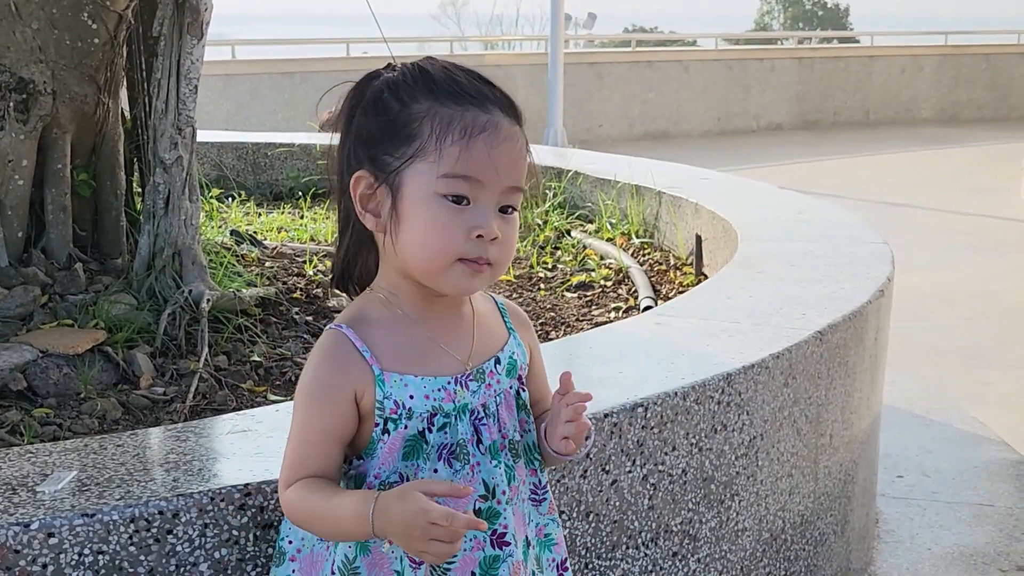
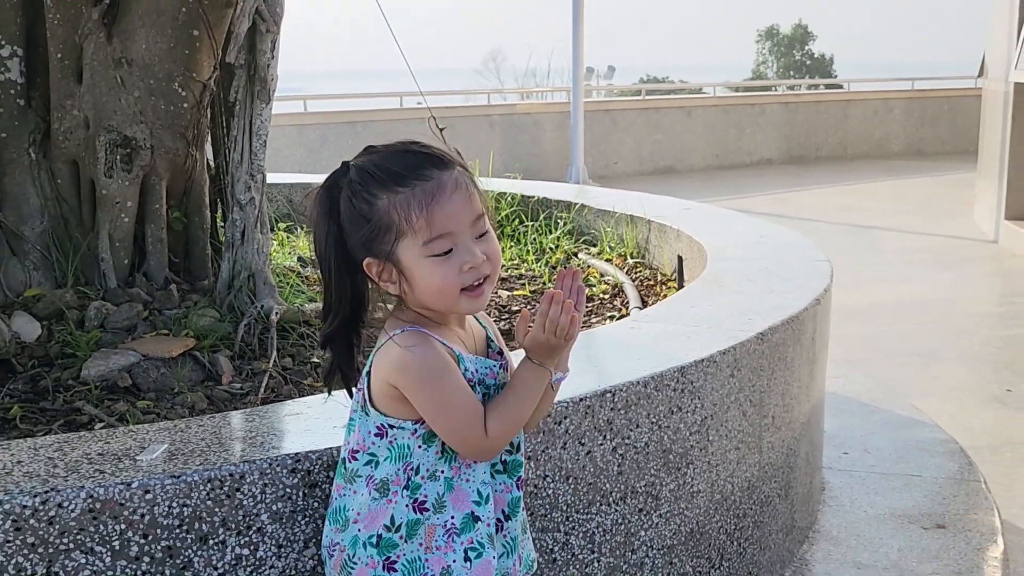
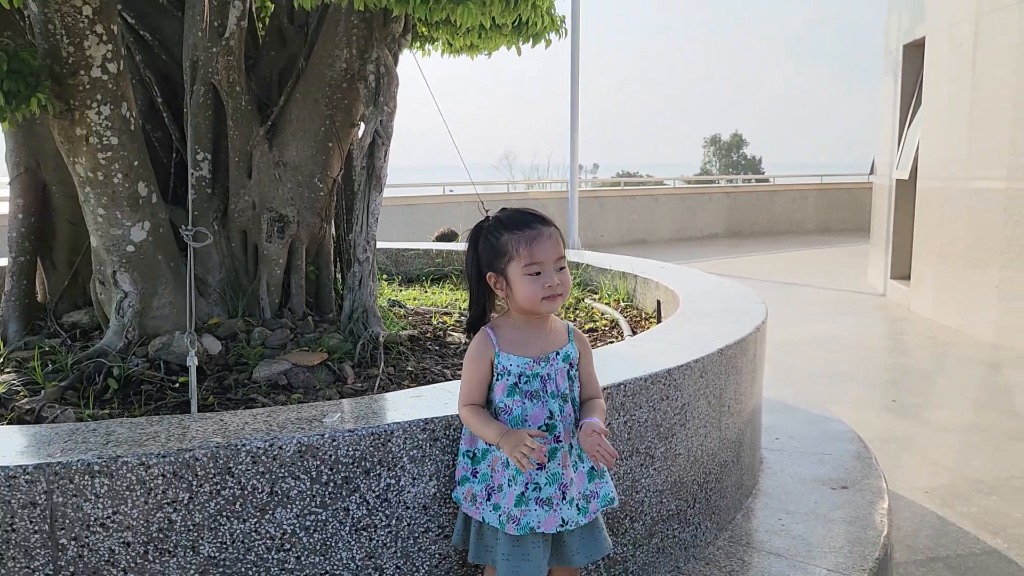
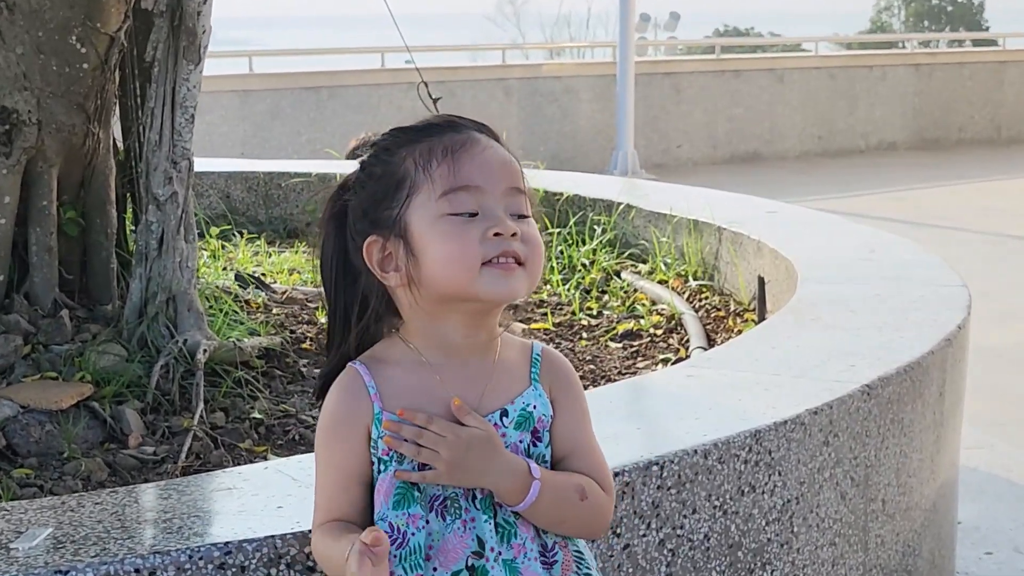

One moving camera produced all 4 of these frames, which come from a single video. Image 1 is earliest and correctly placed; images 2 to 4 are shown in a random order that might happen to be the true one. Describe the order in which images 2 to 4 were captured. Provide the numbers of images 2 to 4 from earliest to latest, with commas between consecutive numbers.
2, 4, 3
